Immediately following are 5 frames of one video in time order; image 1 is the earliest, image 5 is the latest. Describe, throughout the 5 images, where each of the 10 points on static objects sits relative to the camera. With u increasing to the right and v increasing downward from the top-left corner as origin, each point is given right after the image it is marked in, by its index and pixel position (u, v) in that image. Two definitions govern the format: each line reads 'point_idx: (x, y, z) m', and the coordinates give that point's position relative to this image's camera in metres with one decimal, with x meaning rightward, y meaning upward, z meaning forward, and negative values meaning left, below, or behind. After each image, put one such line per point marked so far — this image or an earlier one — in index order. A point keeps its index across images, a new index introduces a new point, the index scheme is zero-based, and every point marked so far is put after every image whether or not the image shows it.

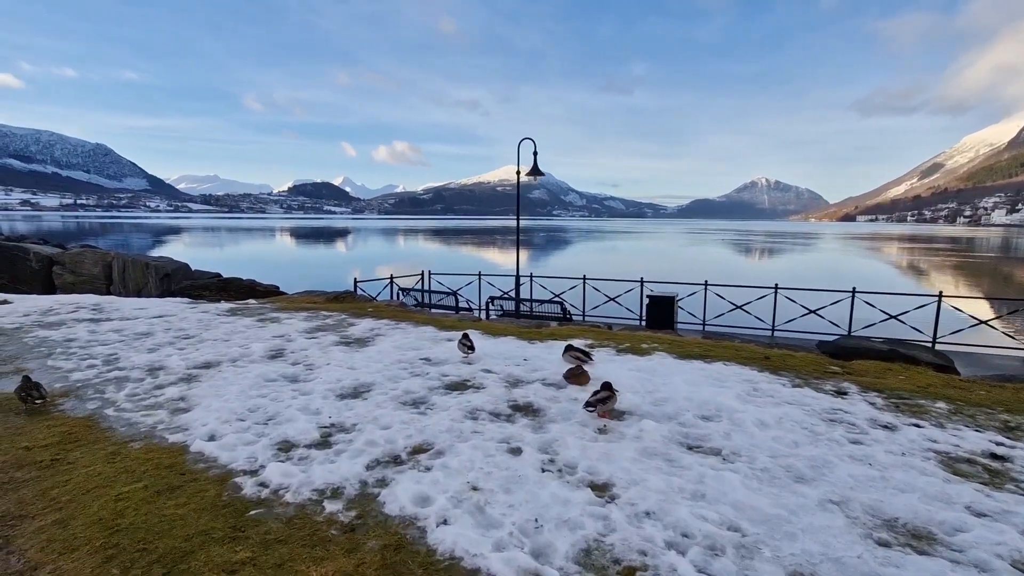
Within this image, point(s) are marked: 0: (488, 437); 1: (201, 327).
0: (-0.2, -1.2, +4.1) m
1: (-5.2, -0.7, +8.5) m
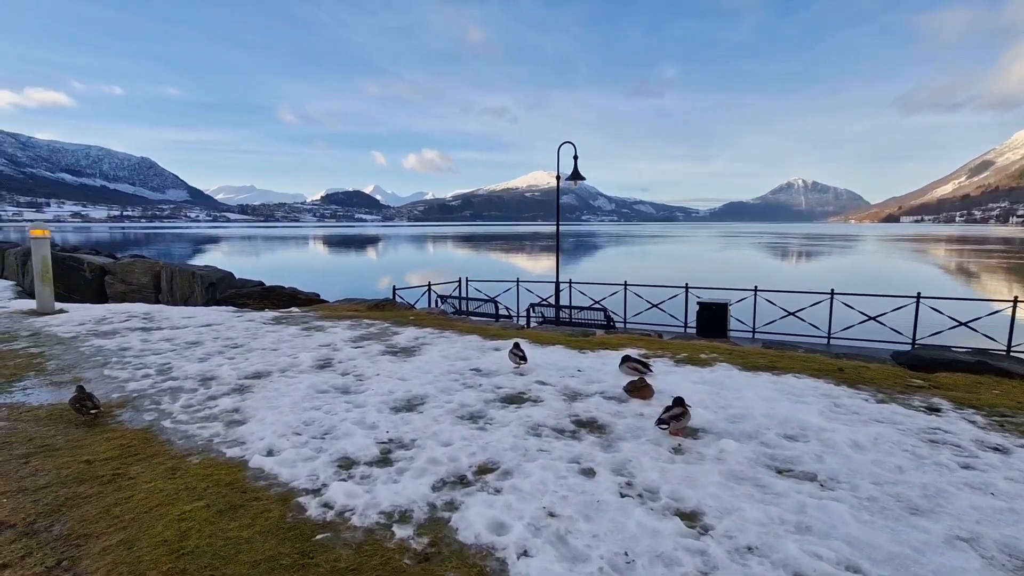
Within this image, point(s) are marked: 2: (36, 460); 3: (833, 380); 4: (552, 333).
0: (+0.3, -1.3, +3.9) m
1: (-4.4, -0.8, +8.5) m
2: (-3.9, -1.4, +4.2) m
3: (+3.6, -1.0, +5.7) m
4: (+0.8, -0.9, +9.7) m
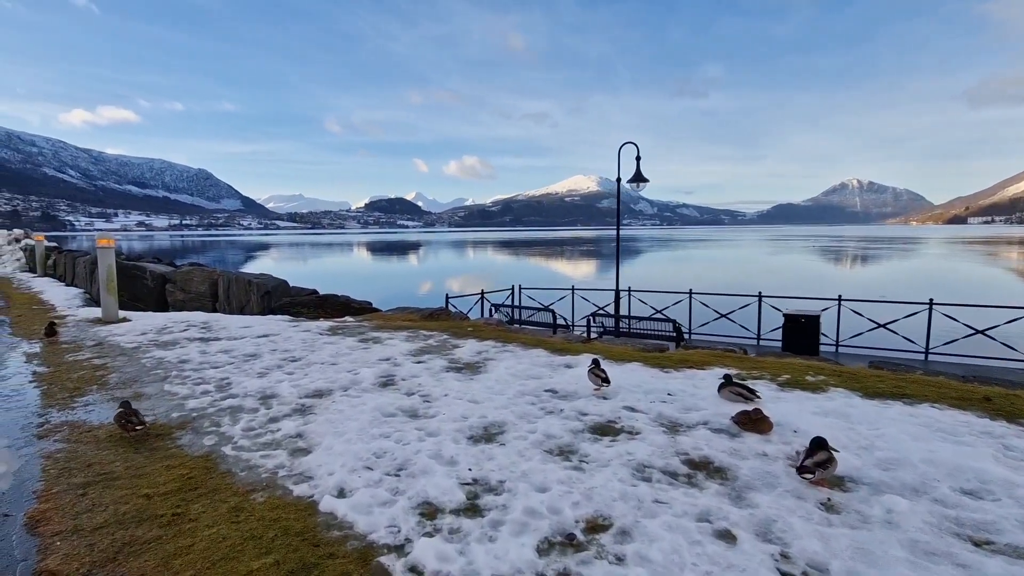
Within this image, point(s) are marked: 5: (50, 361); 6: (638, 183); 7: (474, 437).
0: (+1.1, -1.4, +3.2) m
1: (-3.3, -1.0, +8.2) m
2: (-3.1, -1.5, +3.9) m
3: (+4.5, -1.2, +4.8) m
4: (+1.9, -1.0, +9.0) m
5: (-7.1, -1.1, +7.8) m
6: (+3.2, +2.7, +12.9) m
7: (-0.3, -1.3, +4.5) m
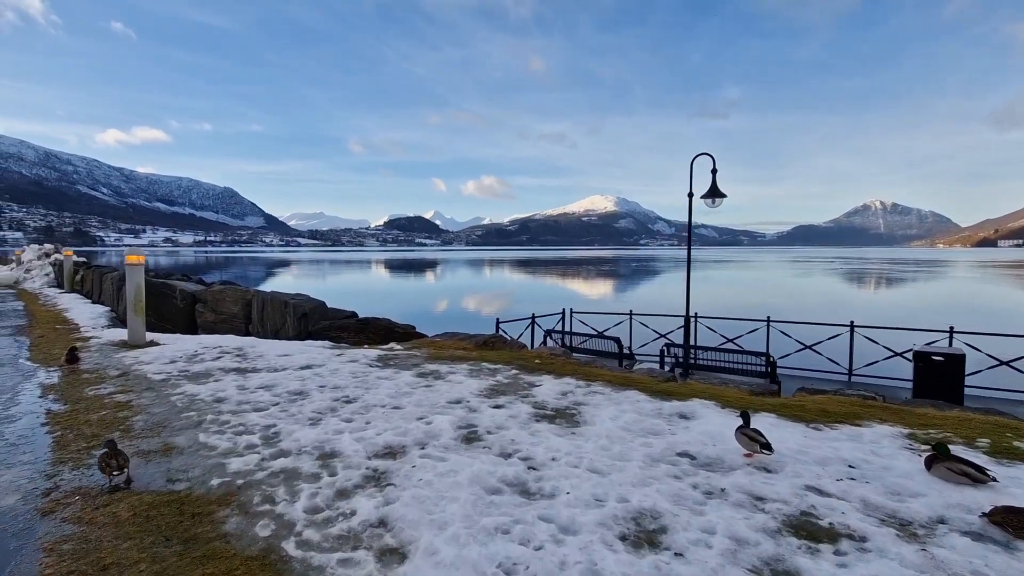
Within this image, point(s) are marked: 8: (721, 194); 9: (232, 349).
0: (+2.1, -1.6, +1.9) m
1: (-2.1, -1.3, +7.0) m
2: (-2.1, -1.7, +2.6) m
3: (+5.5, -1.5, +3.4) m
4: (+3.2, -1.5, +7.6) m
5: (-5.9, -1.4, +6.8) m
6: (+4.6, +2.1, +11.7) m
7: (+0.7, -1.6, +3.2) m
8: (+4.7, +2.1, +11.5) m
9: (-5.2, -1.1, +9.5) m
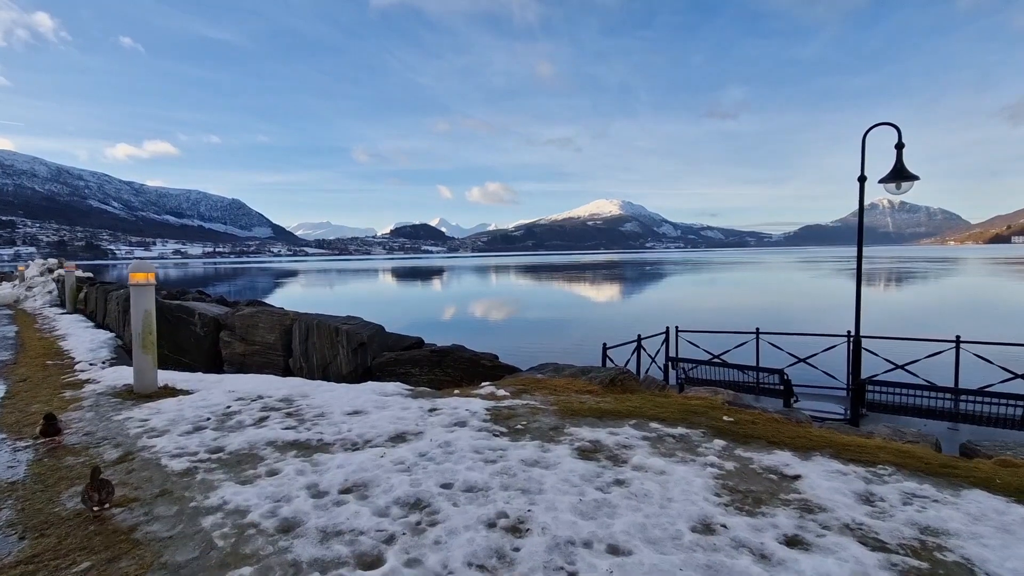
0: (+4.1, -1.8, -1.0) m
1: (0.0, -1.6, +4.3) m
2: (-0.1, -2.0, -0.1) m
3: (+7.6, -1.6, +0.5) m
4: (+5.2, -1.7, +4.8) m
5: (-3.8, -1.8, +4.1) m
6: (+6.7, +1.8, +8.8) m
7: (+2.8, -1.8, +0.4) m
8: (+6.8, +1.9, +8.7) m
9: (-3.1, -1.5, +6.7) m
